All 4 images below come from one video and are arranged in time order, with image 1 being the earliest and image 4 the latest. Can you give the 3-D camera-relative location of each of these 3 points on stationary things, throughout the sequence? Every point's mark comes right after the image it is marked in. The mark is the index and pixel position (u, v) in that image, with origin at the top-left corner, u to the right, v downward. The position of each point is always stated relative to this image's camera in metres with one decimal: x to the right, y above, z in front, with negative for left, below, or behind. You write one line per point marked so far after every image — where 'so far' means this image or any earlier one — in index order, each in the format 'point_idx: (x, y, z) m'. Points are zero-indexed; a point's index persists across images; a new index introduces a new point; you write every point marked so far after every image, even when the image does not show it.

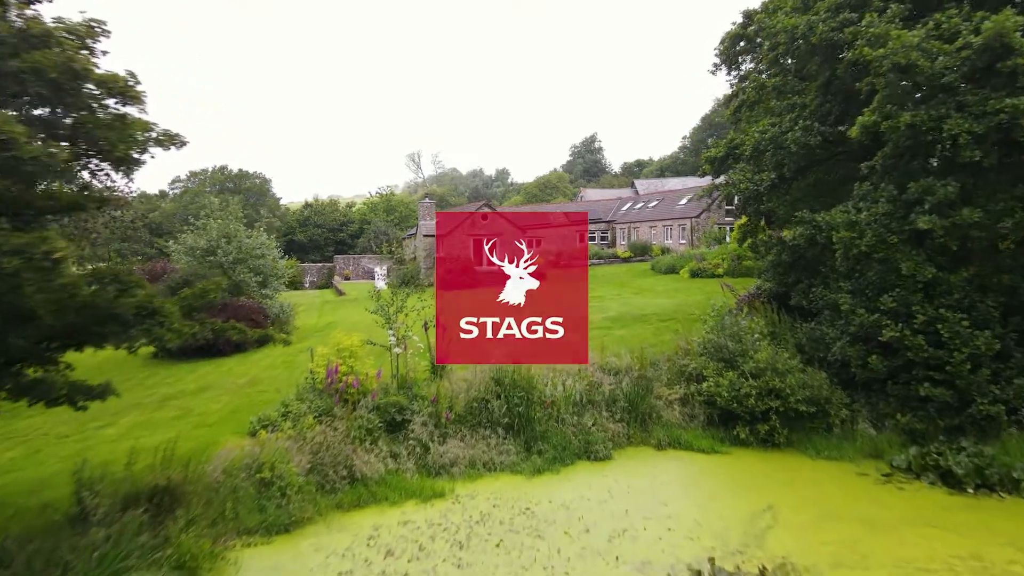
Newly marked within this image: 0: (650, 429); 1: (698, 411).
0: (+1.9, -1.9, +10.4) m
1: (+2.6, -1.7, +10.6) m
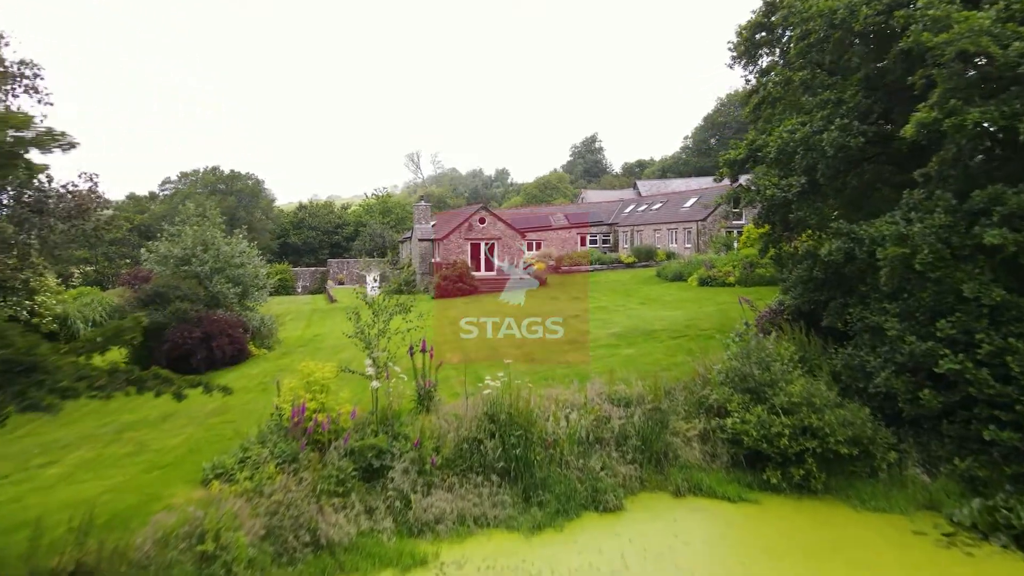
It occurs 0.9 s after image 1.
0: (+1.9, -2.2, +9.0) m
1: (+2.6, -2.0, +9.3) m
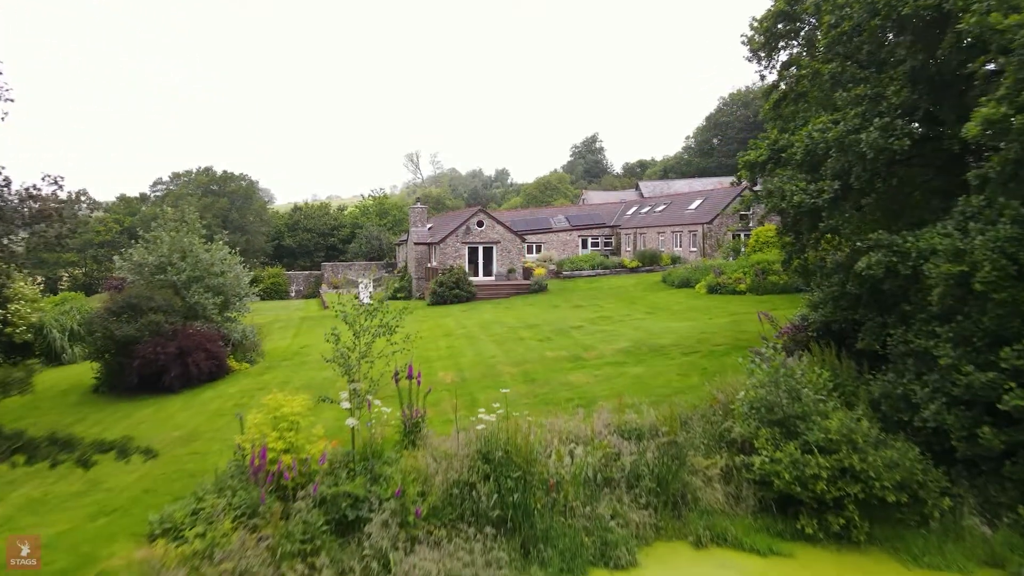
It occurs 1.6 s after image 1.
0: (+1.8, -2.4, +7.9) m
1: (+2.5, -2.2, +8.2) m
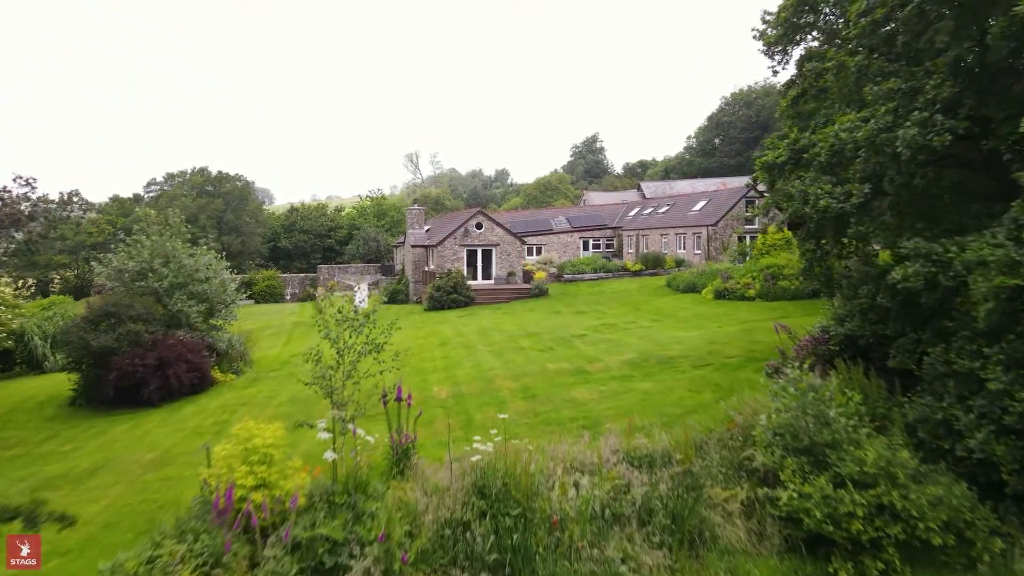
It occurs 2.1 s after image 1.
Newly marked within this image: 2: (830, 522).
0: (+1.8, -2.6, +7.1) m
1: (+2.5, -2.4, +7.4) m
2: (+2.9, -2.1, +6.8) m
